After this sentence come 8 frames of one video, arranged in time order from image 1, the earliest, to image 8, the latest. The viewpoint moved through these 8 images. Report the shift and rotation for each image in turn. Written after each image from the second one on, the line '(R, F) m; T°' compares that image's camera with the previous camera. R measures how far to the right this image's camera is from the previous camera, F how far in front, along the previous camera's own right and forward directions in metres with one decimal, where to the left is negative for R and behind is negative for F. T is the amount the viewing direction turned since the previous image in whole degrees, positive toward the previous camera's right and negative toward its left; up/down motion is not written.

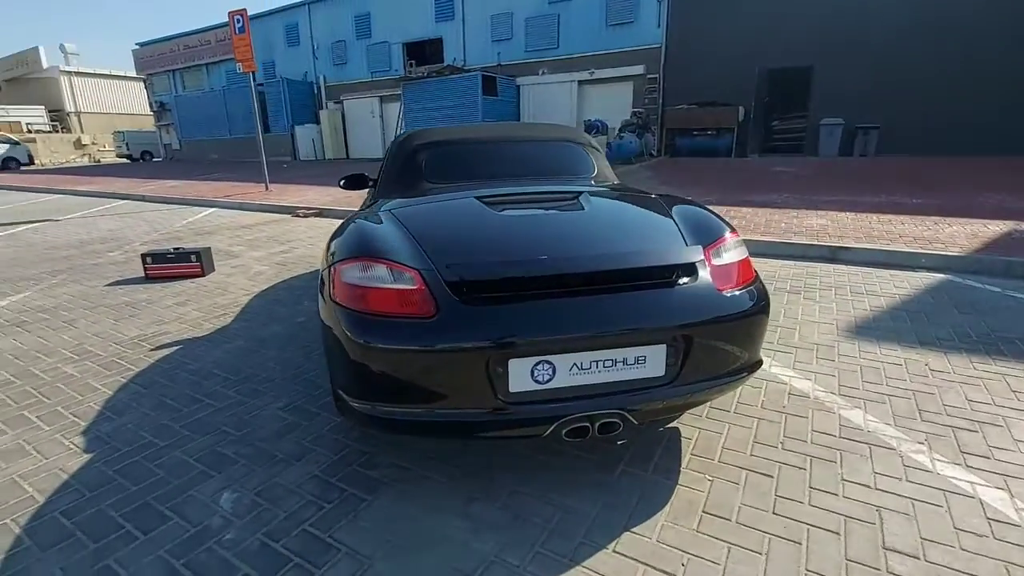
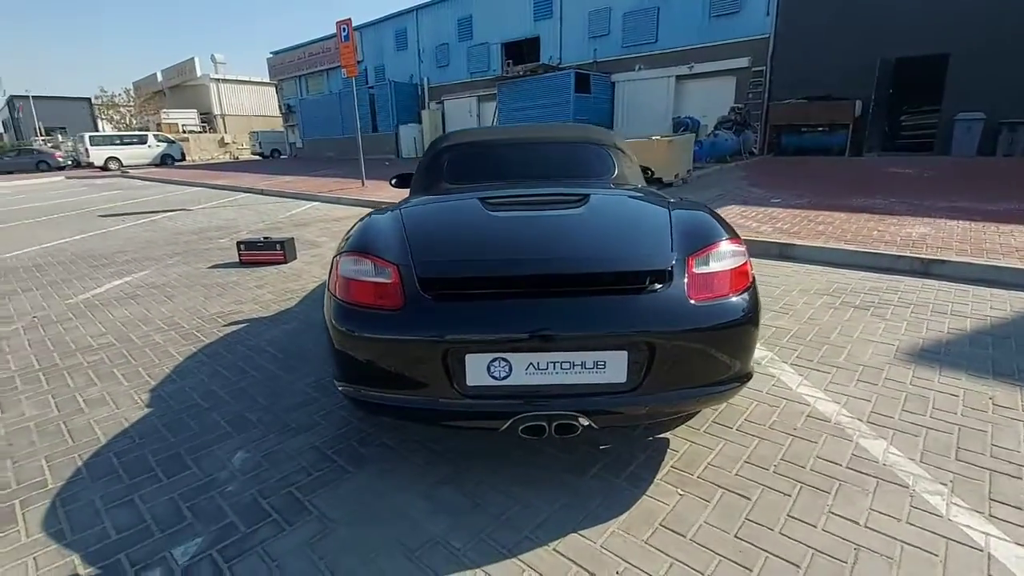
(+0.5, 0.0) m; -11°
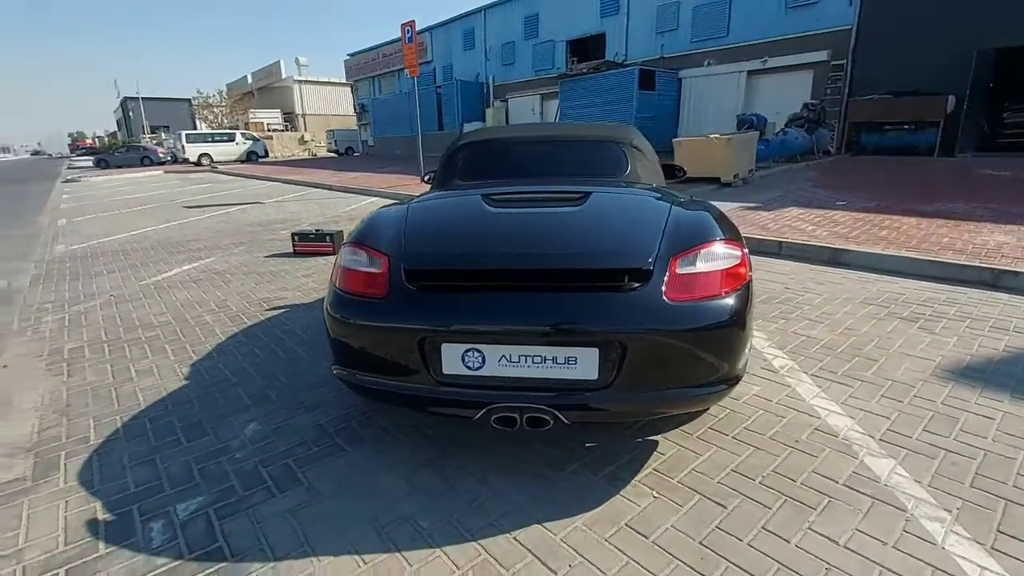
(+0.3, 0.0) m; -7°
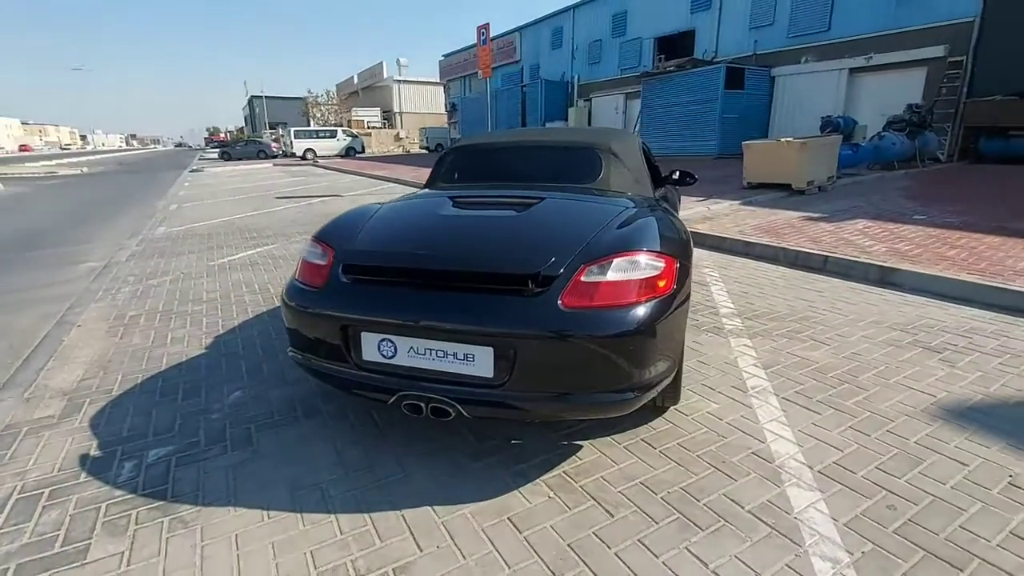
(+0.7, -0.1) m; -10°
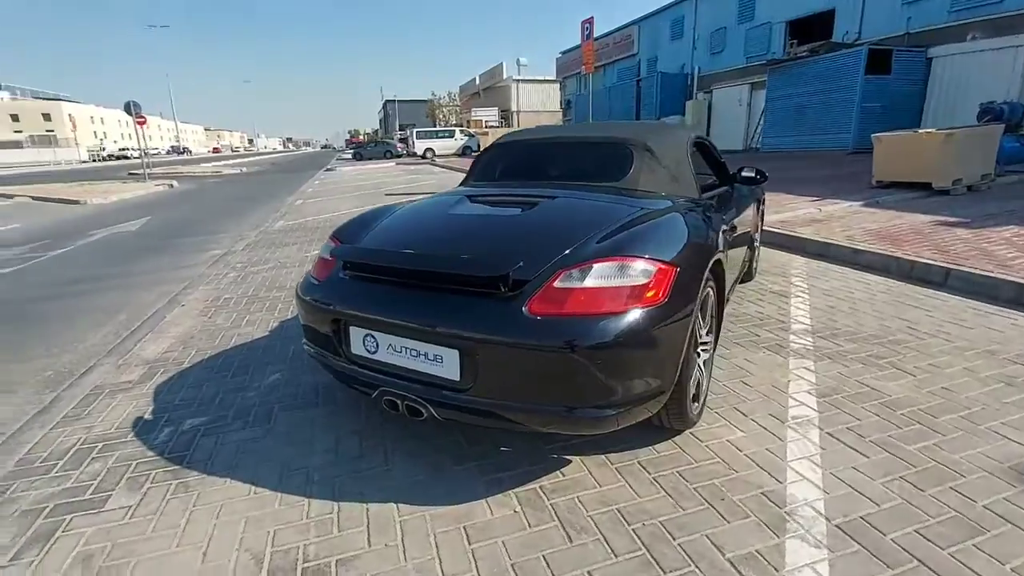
(+0.6, +0.1) m; -13°
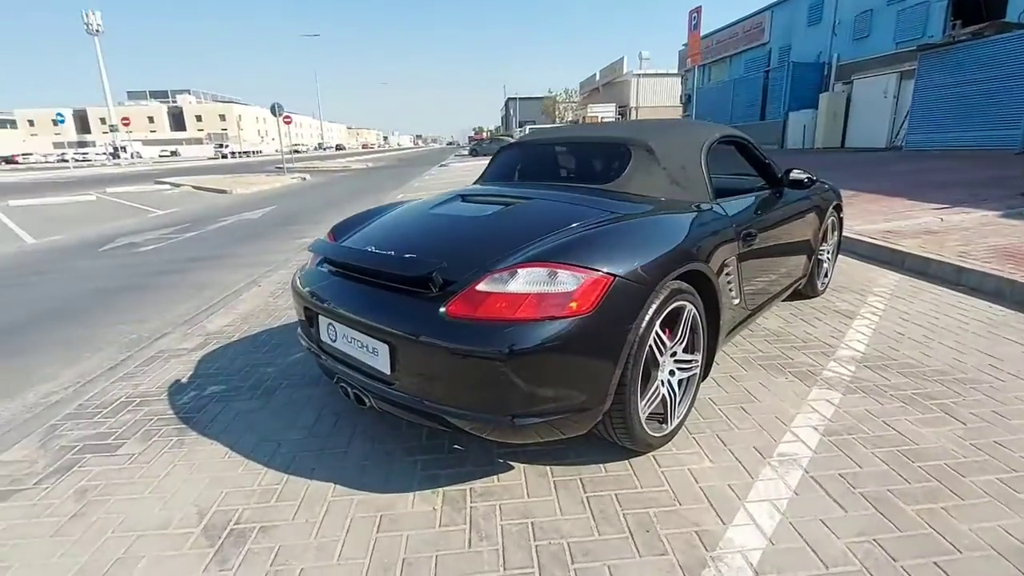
(+0.7, +0.1) m; -13°
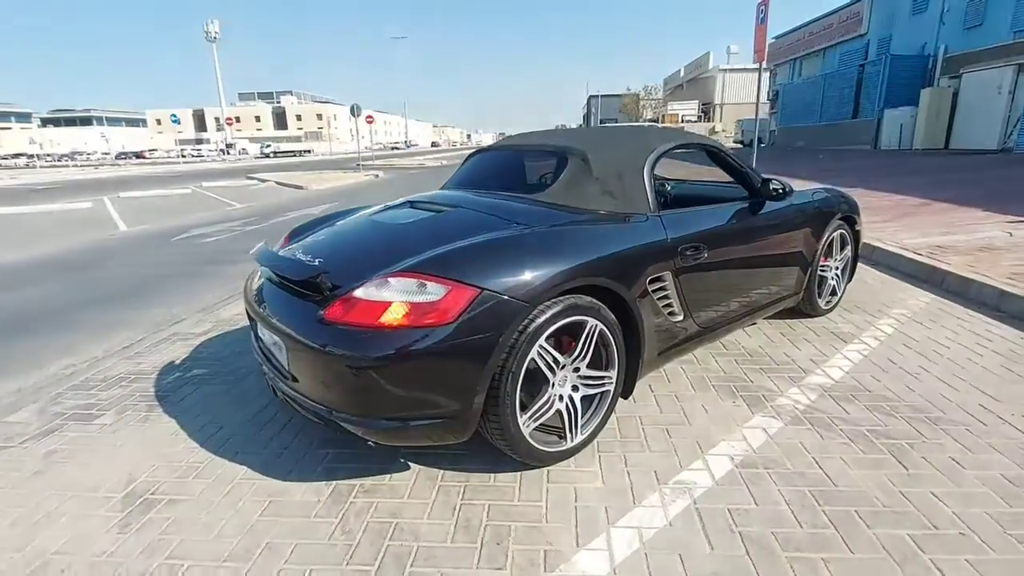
(+0.8, 0.0) m; -9°
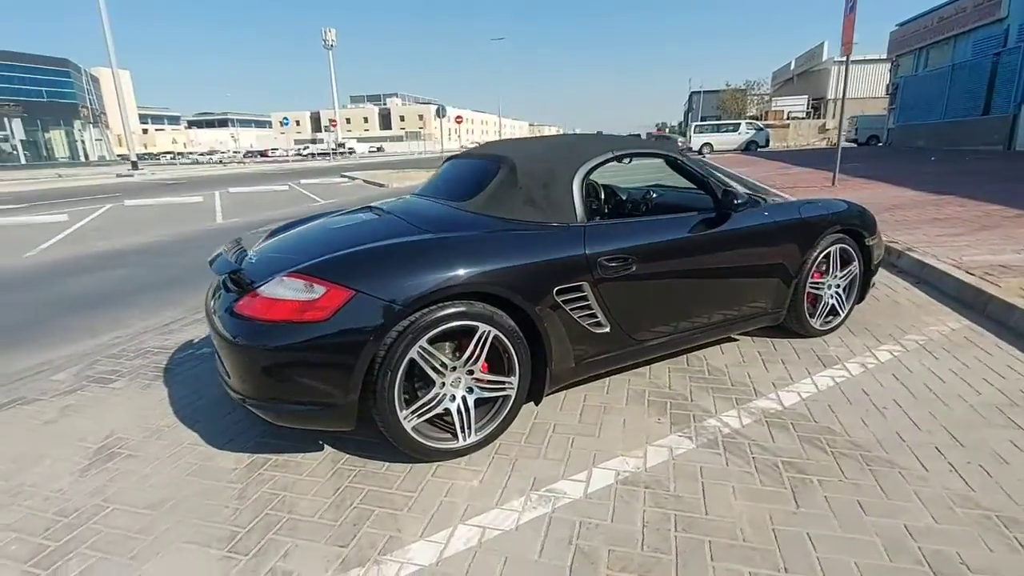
(+0.9, 0.0) m; -10°
